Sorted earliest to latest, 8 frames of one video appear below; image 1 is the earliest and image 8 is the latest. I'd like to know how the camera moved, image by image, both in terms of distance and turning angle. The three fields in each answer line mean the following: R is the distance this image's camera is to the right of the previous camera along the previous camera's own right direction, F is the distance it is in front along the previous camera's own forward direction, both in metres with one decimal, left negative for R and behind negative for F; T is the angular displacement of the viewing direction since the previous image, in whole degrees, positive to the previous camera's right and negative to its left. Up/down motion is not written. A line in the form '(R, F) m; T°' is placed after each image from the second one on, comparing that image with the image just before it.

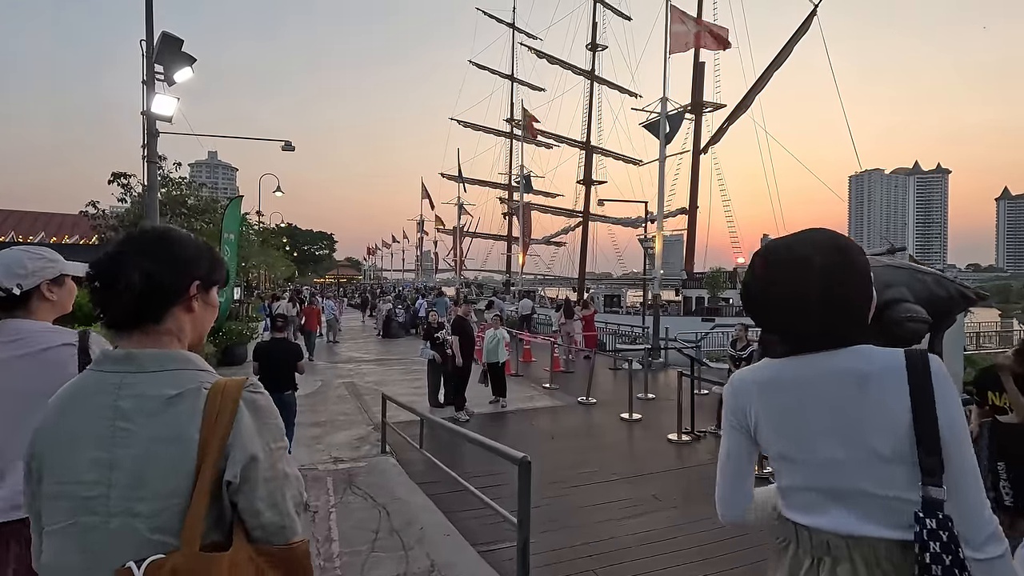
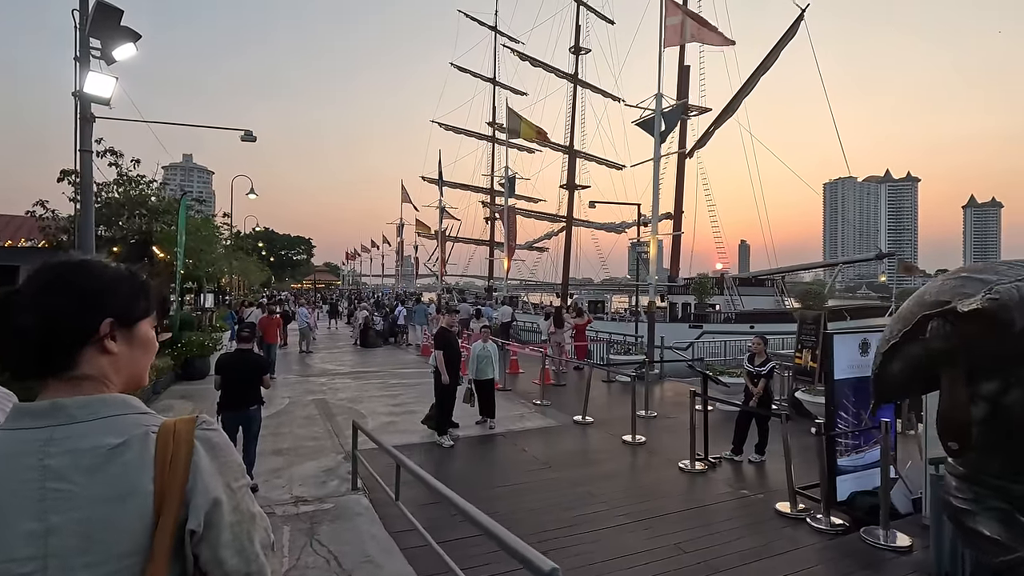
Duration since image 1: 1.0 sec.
(-0.1, +1.0) m; +2°
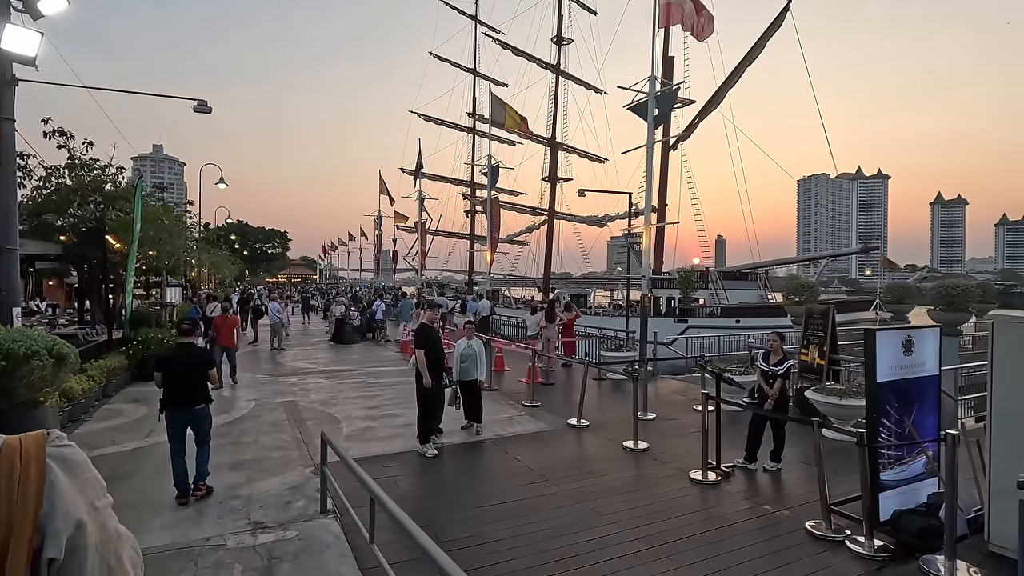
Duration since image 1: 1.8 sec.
(-0.2, +0.8) m; +2°
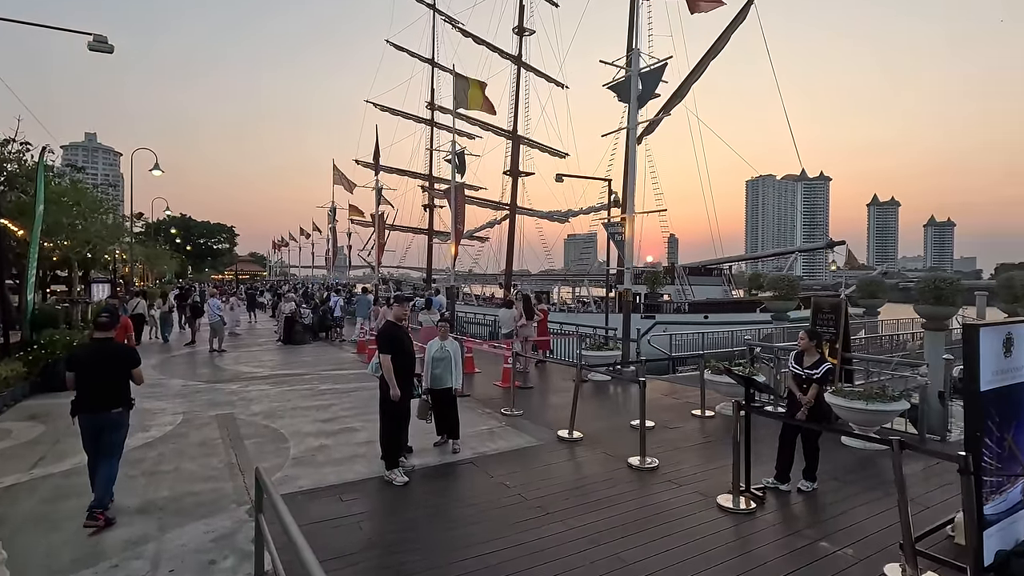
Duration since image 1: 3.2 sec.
(-0.3, +1.3) m; +5°
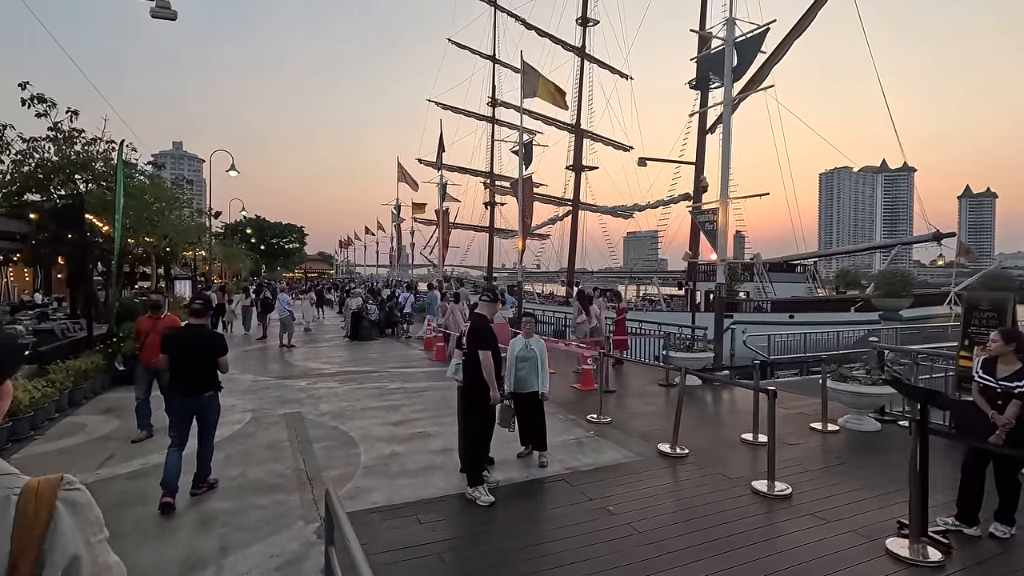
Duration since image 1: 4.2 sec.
(-0.4, +0.9) m; -6°
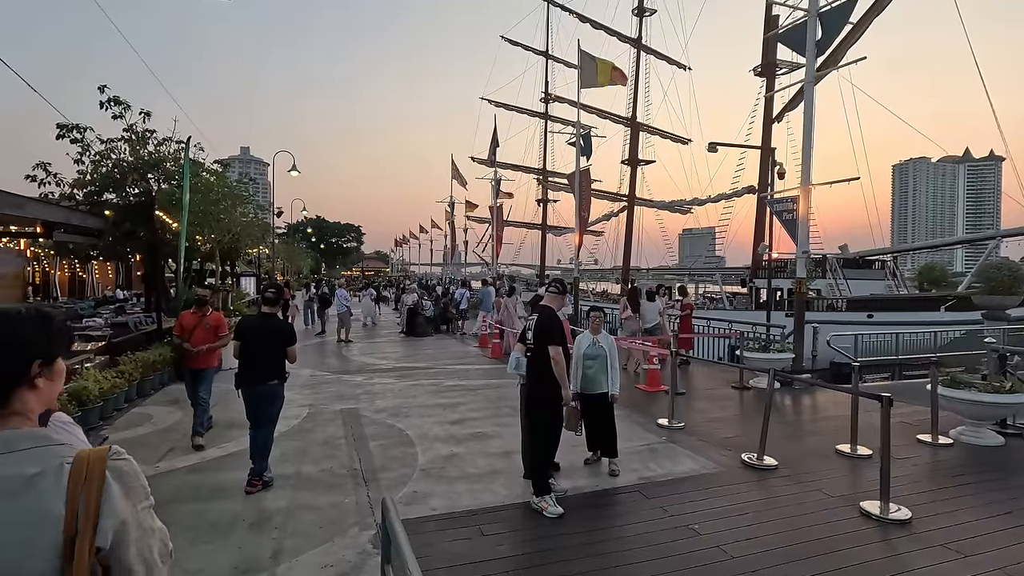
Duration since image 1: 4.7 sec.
(-0.2, +0.5) m; -5°
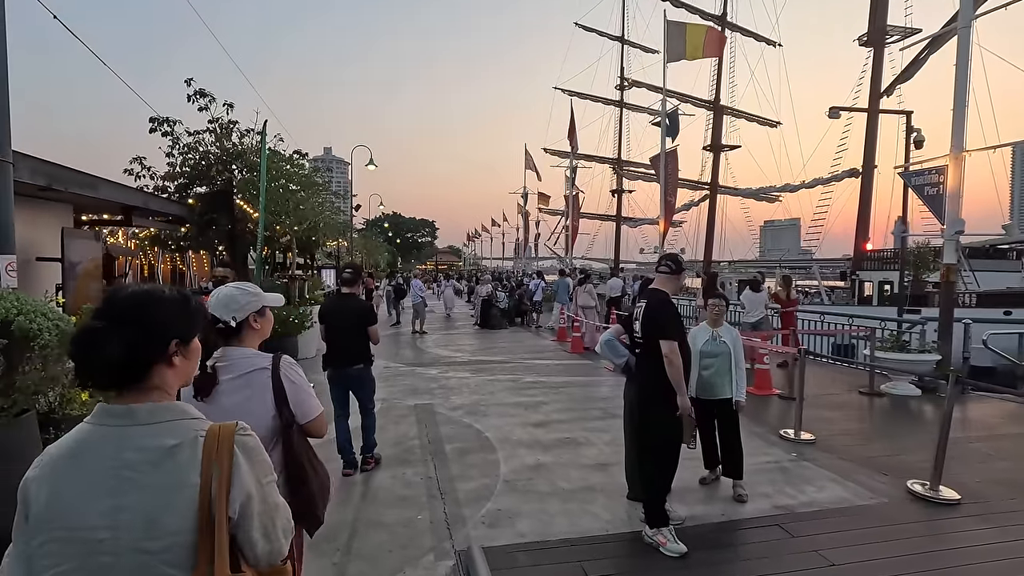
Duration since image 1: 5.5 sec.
(-0.3, +0.9) m; -7°
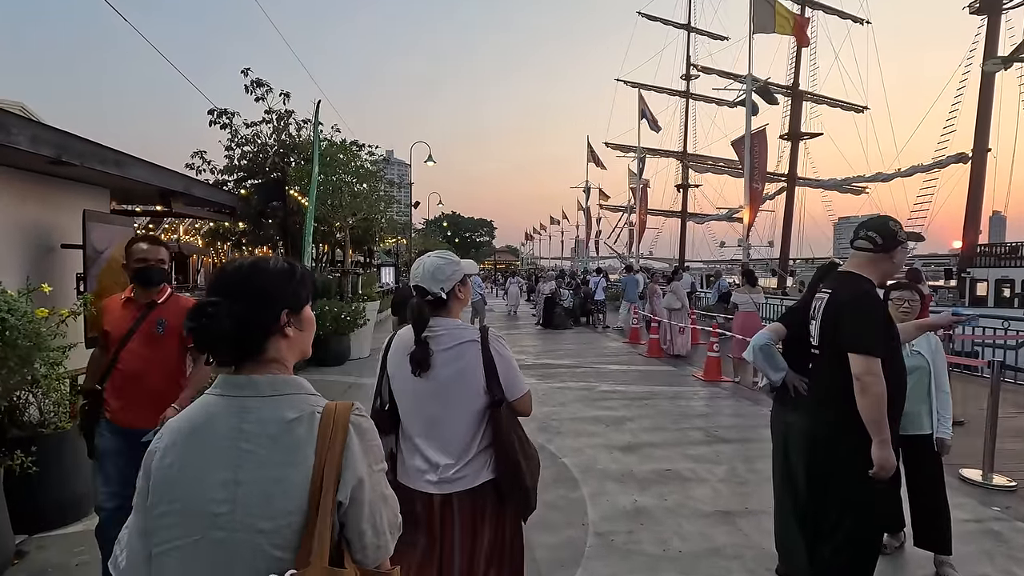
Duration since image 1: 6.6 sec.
(-0.3, +1.2) m; -6°
